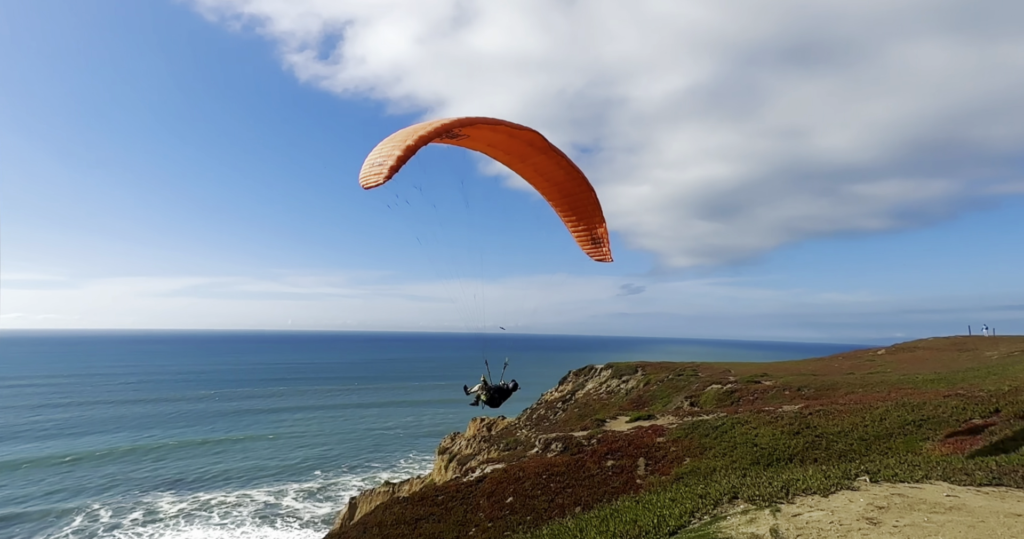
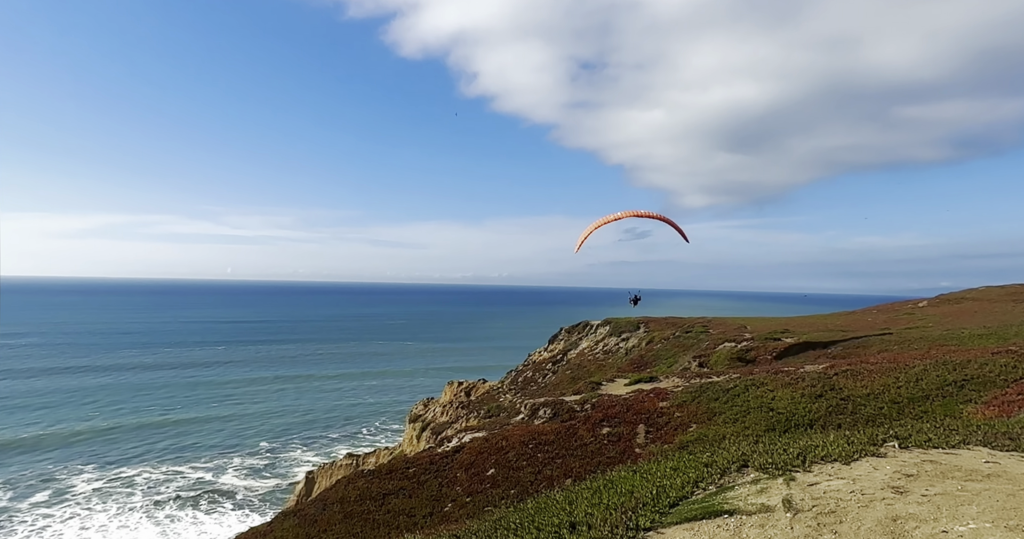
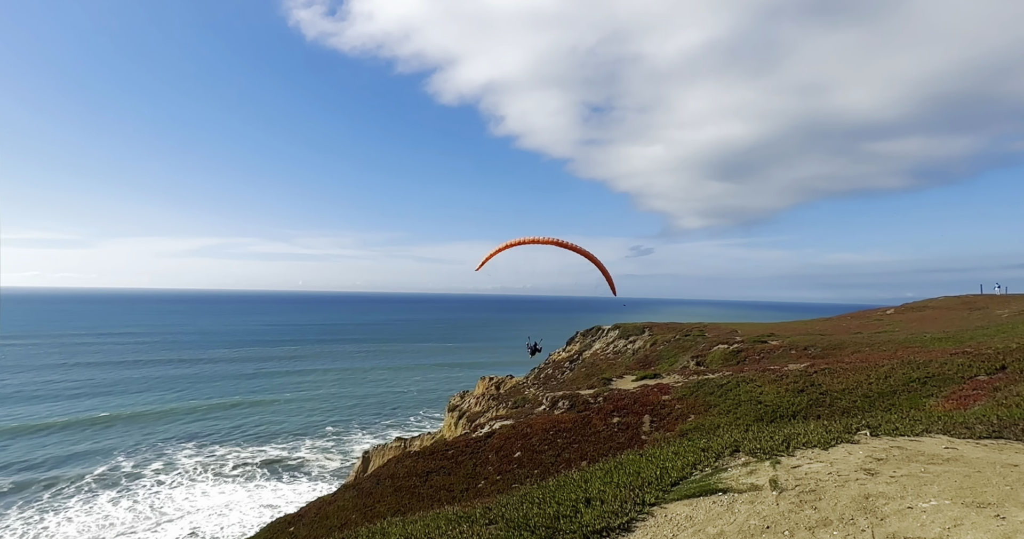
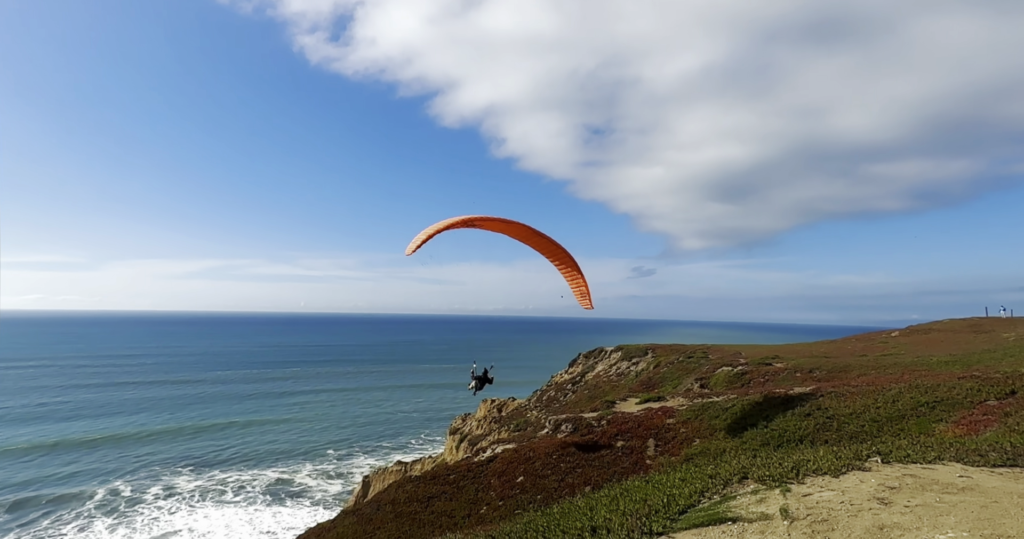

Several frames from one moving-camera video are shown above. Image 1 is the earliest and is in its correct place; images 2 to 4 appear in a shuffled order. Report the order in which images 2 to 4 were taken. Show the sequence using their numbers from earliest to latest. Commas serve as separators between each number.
4, 3, 2
